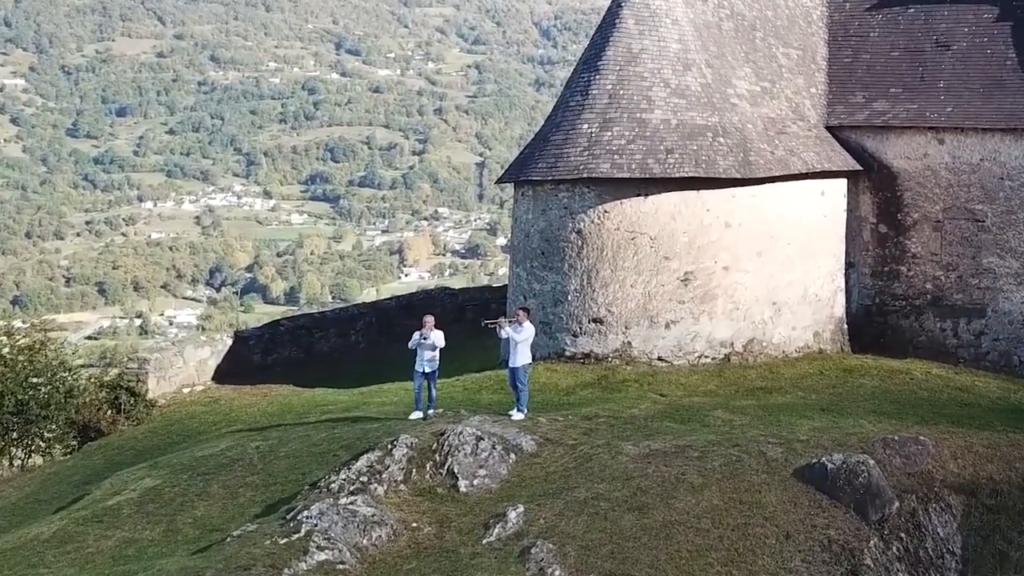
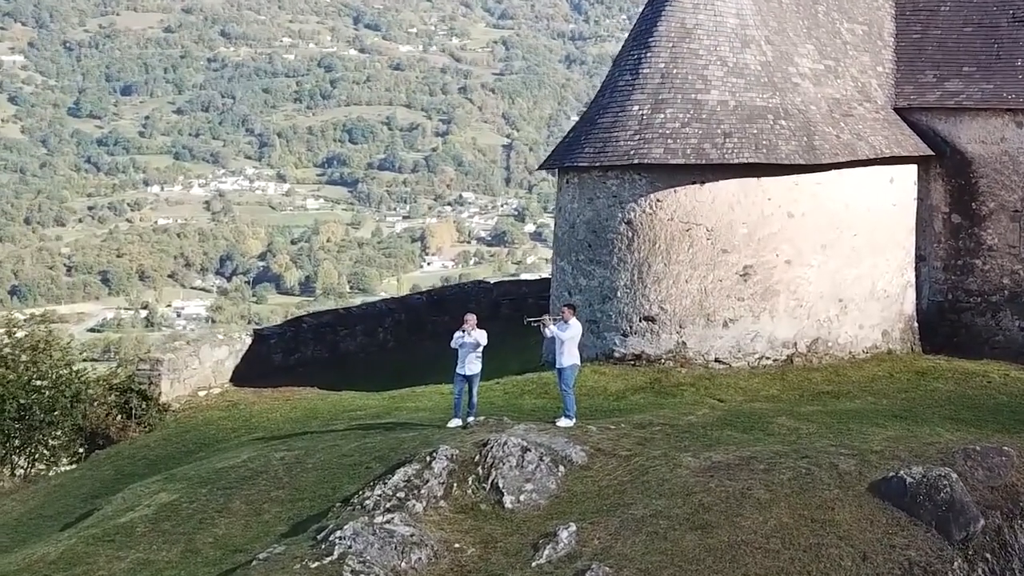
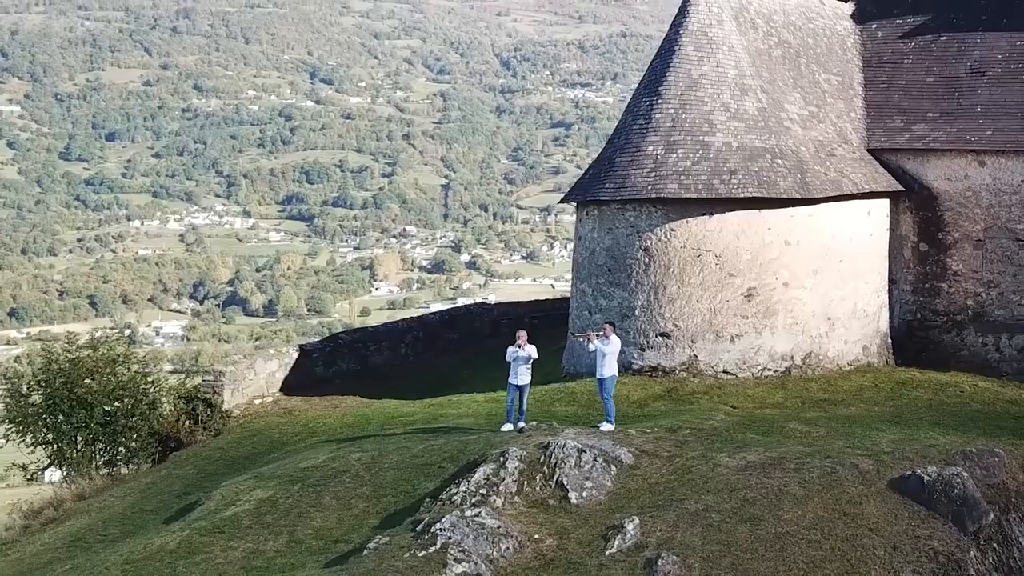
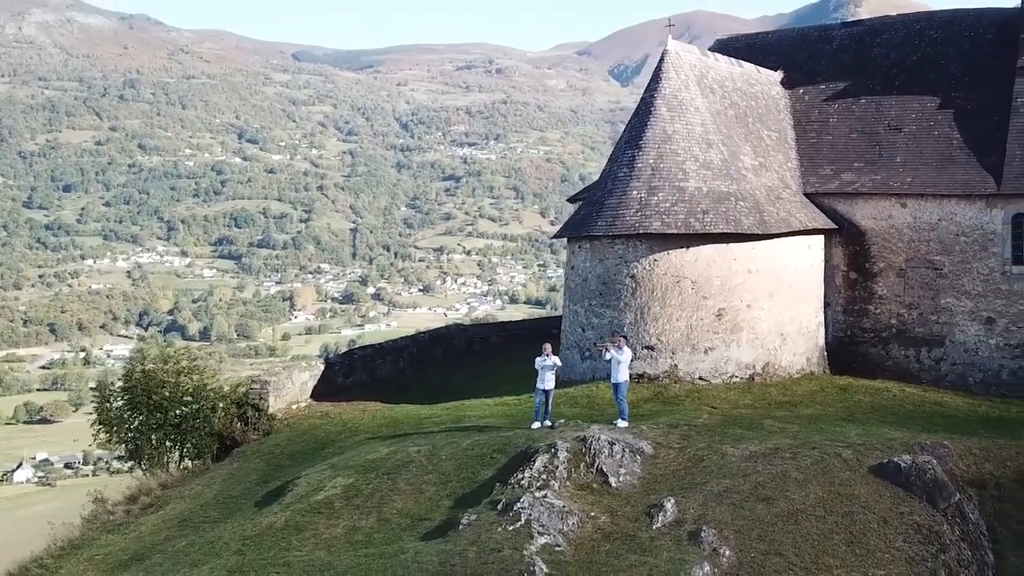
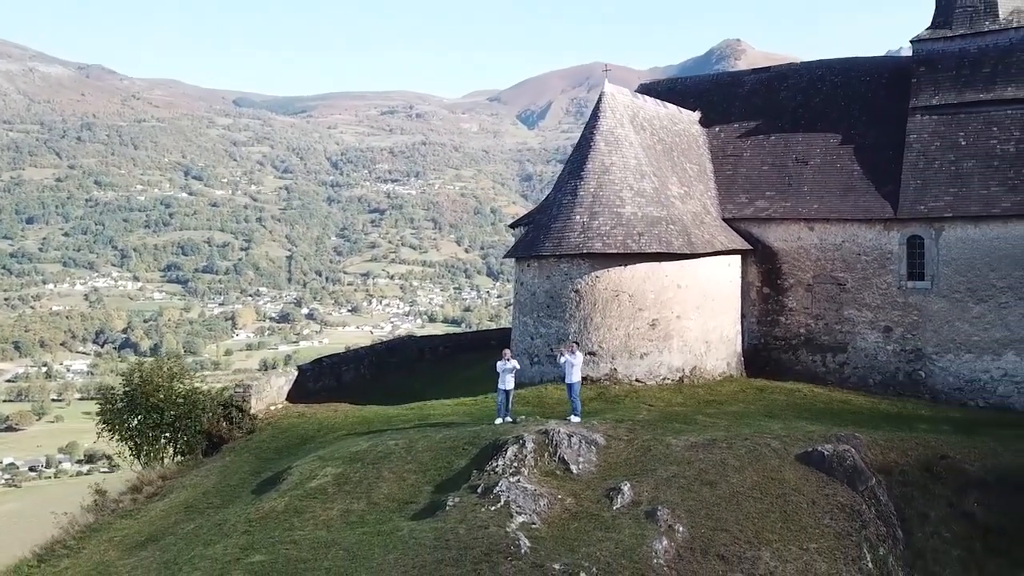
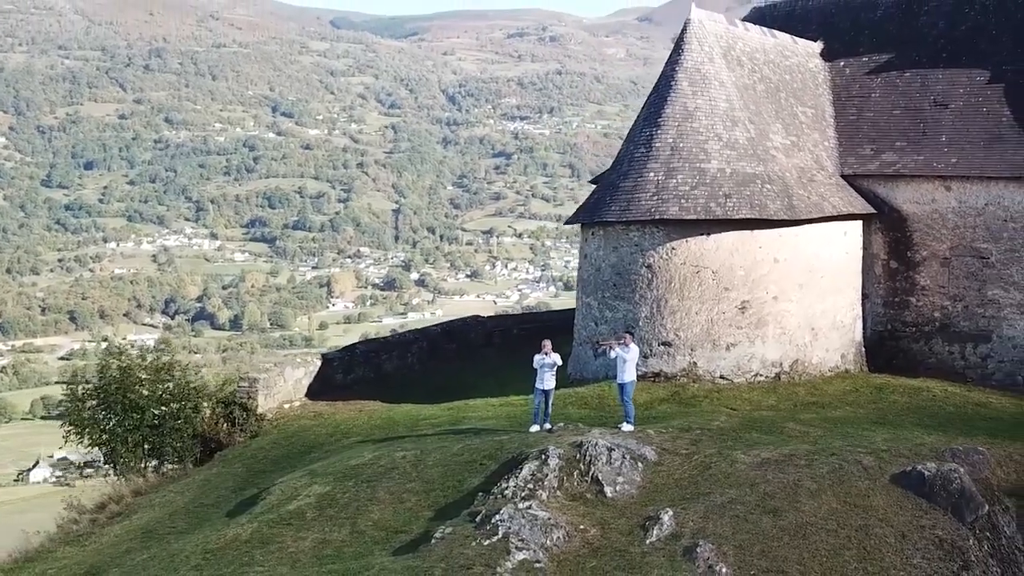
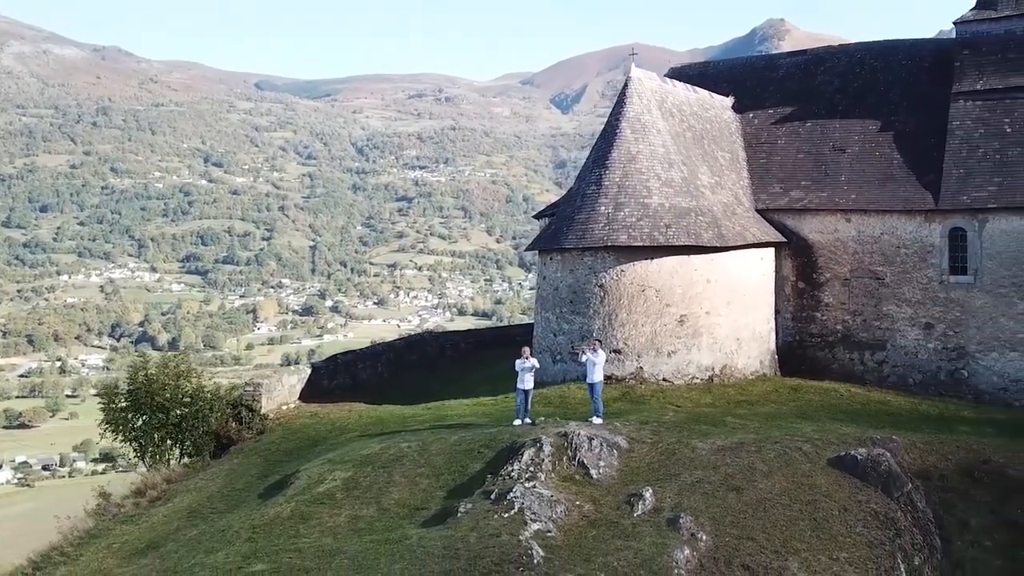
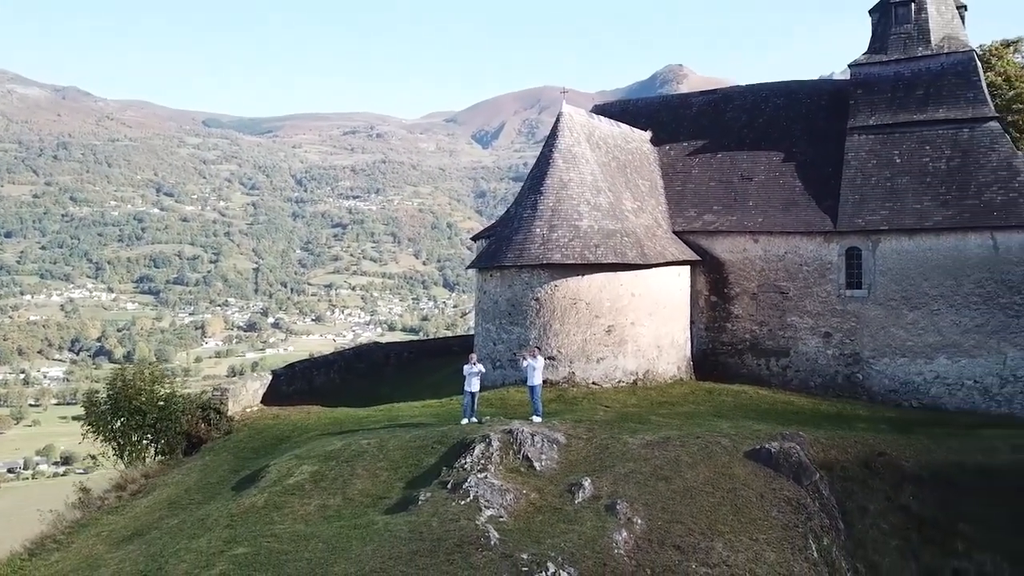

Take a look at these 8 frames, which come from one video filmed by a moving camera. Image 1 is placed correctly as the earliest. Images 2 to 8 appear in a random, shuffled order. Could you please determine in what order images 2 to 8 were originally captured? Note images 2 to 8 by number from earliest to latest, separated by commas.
2, 3, 6, 4, 7, 5, 8
